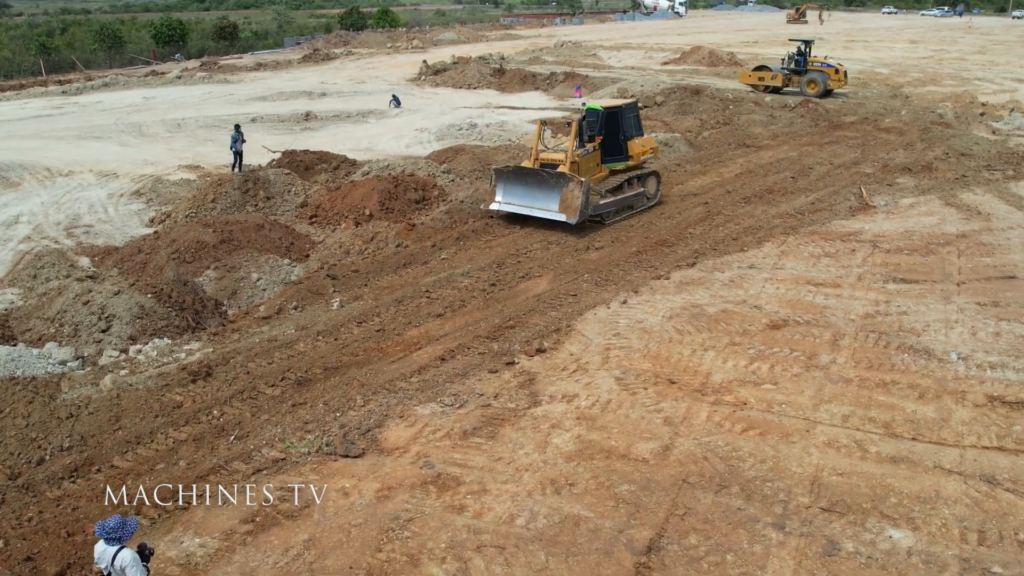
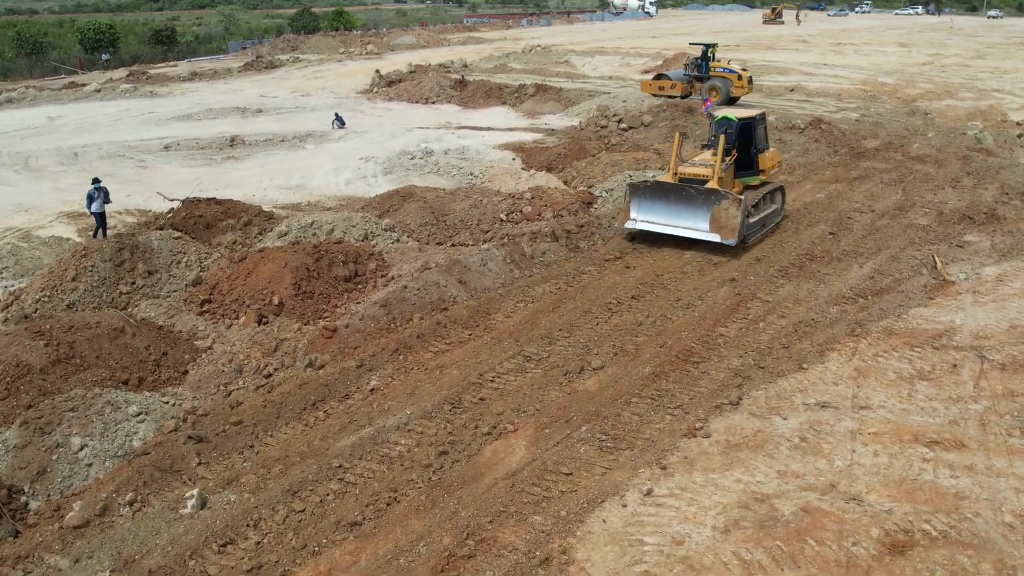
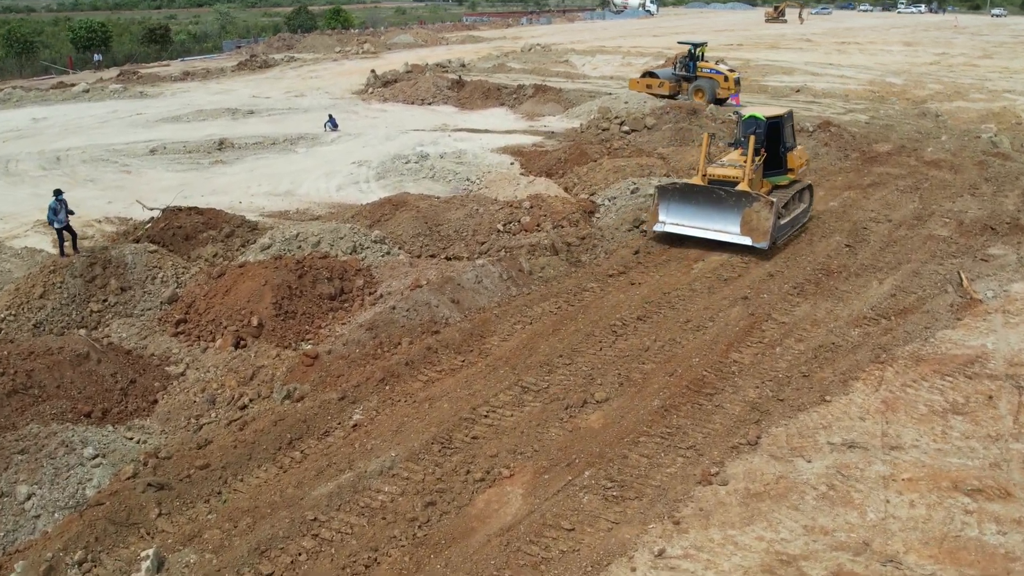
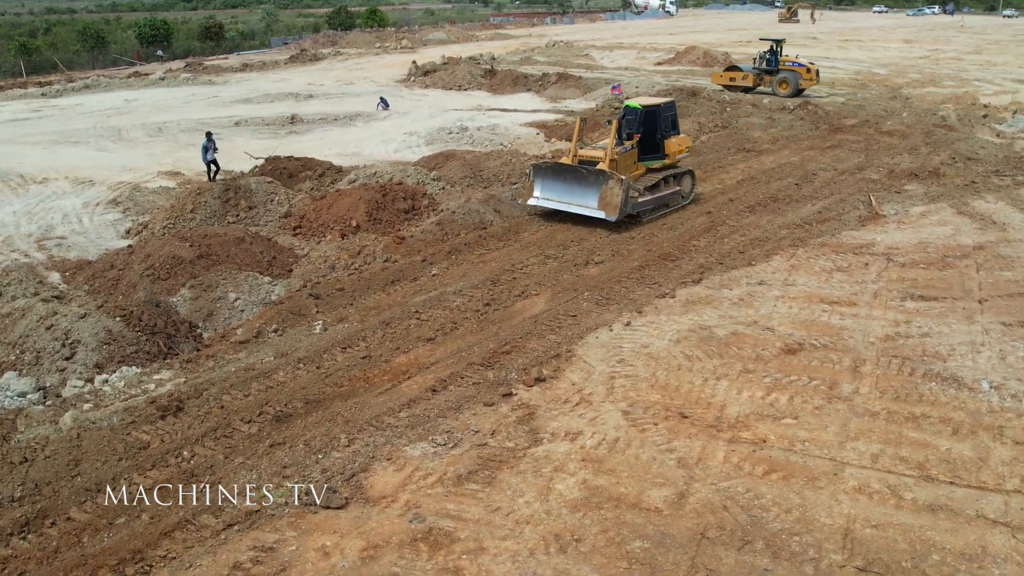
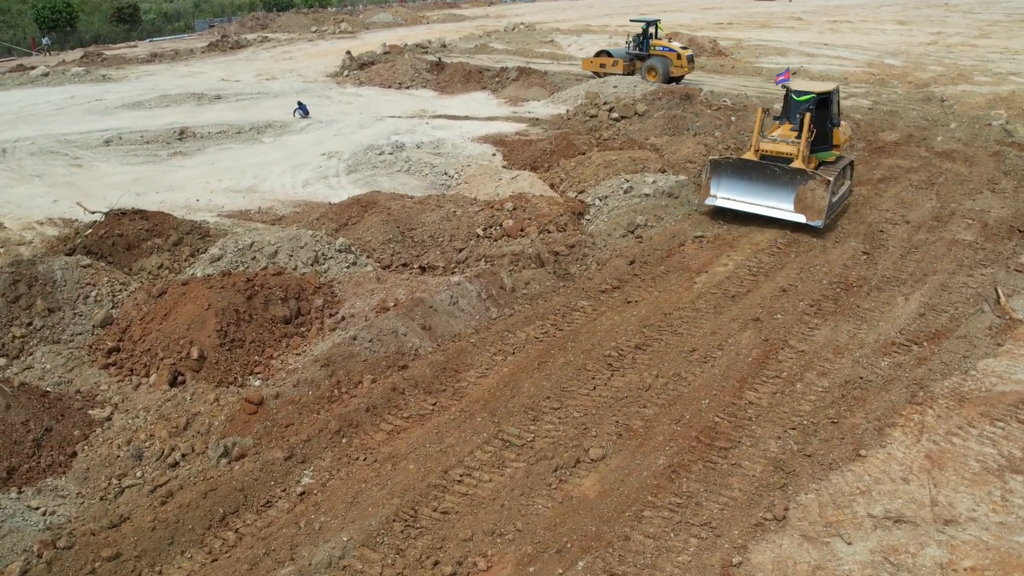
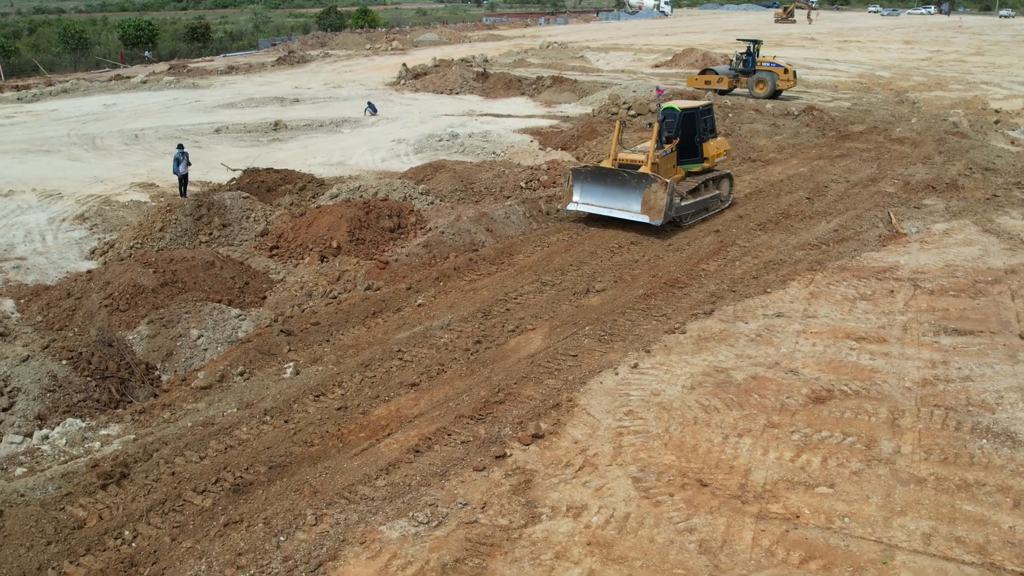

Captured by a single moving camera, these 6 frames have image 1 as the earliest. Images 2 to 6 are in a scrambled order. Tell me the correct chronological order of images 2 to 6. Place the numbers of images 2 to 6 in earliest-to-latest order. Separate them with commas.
4, 6, 2, 3, 5
